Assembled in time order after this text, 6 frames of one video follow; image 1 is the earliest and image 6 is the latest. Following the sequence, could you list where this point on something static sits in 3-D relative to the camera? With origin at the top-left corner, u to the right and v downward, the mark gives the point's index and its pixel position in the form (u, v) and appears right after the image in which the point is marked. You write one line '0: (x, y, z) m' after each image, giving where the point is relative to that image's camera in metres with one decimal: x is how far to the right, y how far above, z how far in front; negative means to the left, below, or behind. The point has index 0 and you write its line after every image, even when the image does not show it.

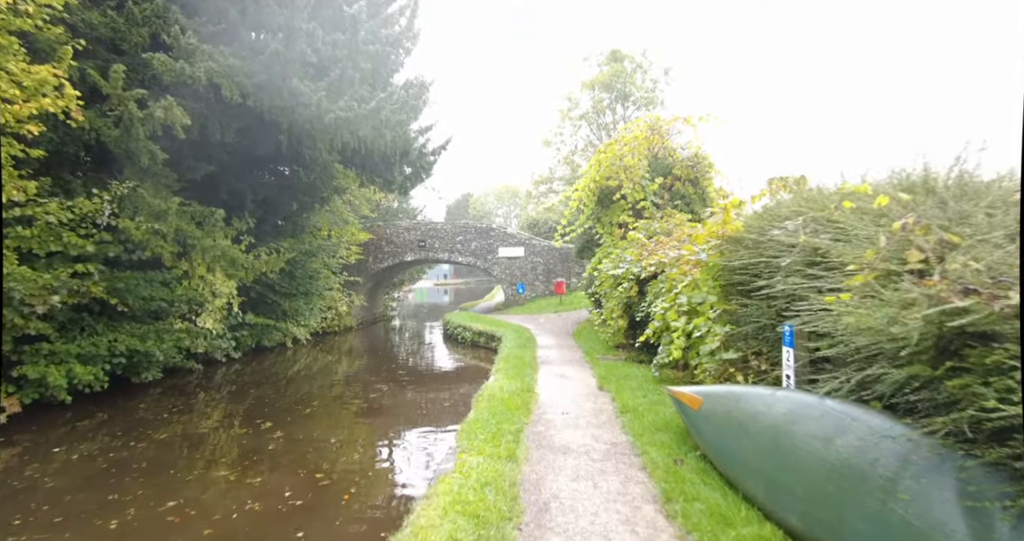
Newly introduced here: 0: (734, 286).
0: (+2.1, -0.2, +4.7) m
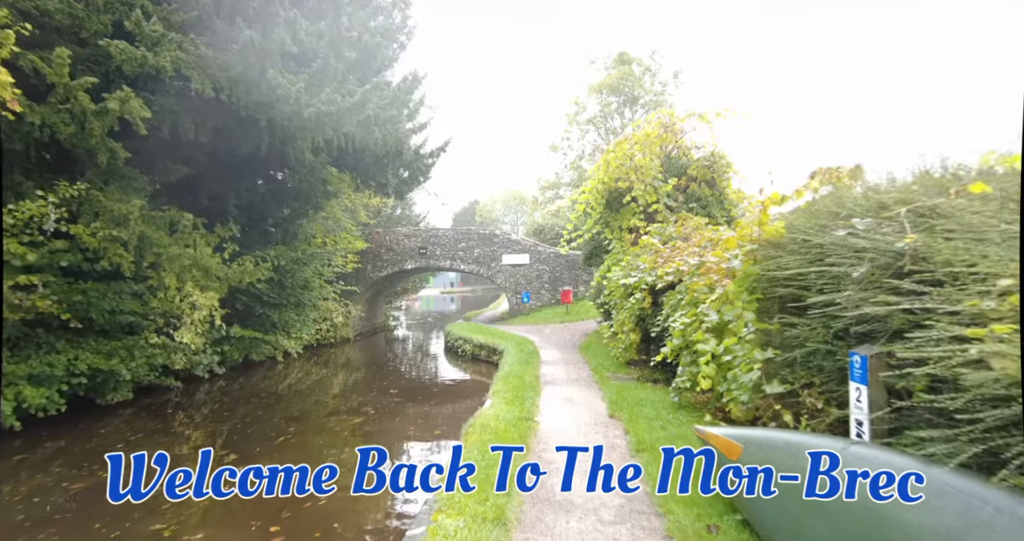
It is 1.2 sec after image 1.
0: (+2.0, -0.2, +3.8) m
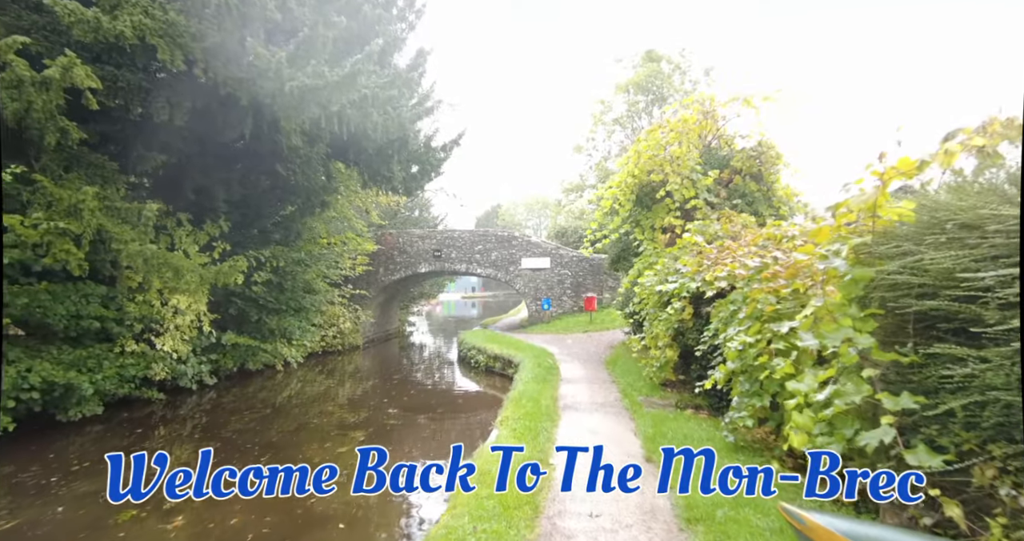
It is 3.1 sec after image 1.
0: (+2.0, -0.2, +2.6) m
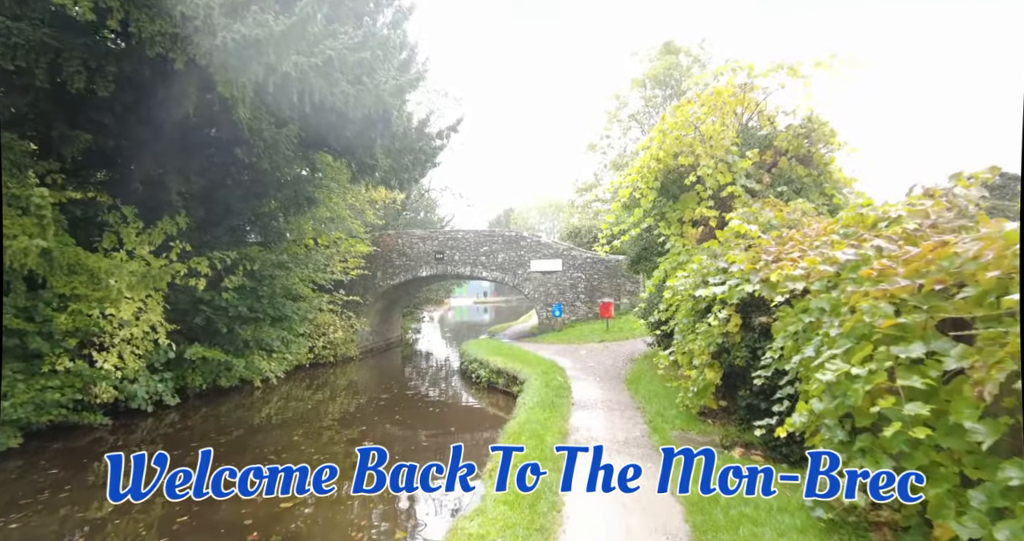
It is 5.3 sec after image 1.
0: (+1.9, -0.2, +1.1) m
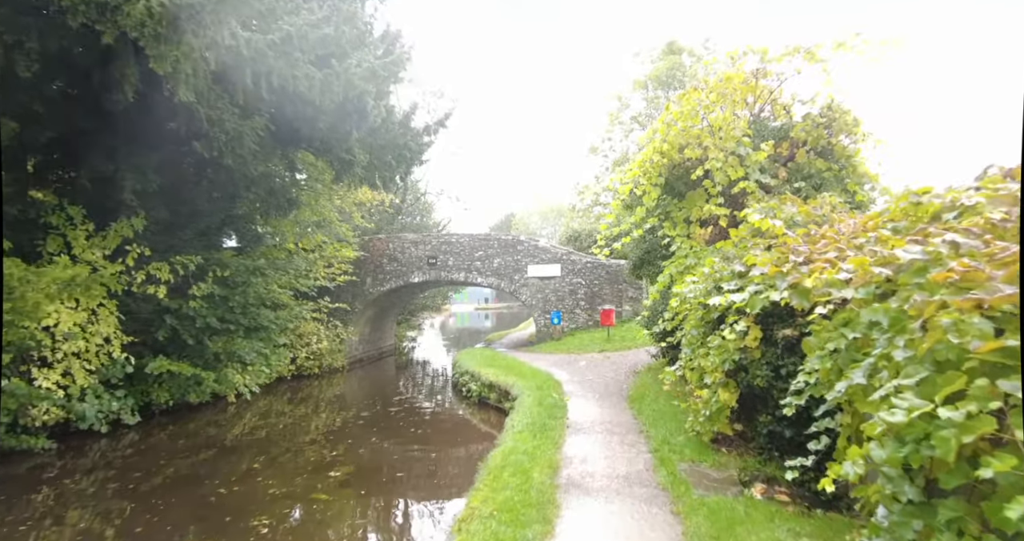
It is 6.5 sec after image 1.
0: (+1.7, -0.2, +0.3) m
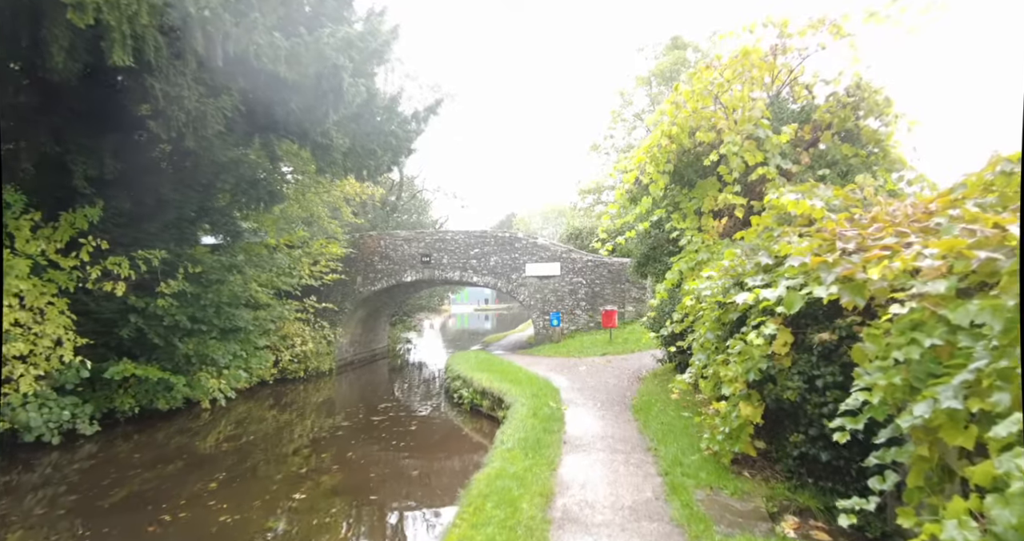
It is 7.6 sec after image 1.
0: (+1.5, -0.1, -0.4) m
